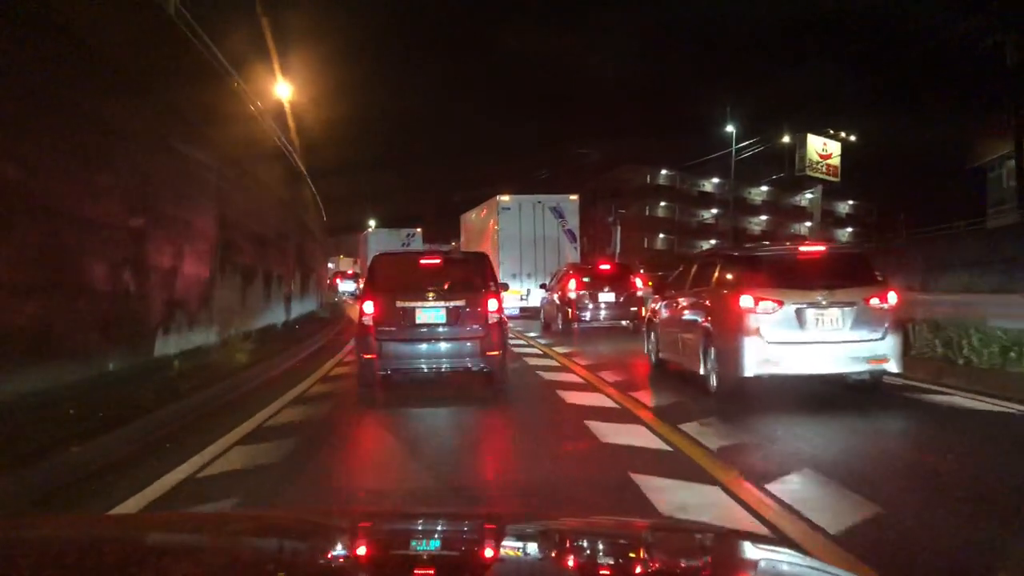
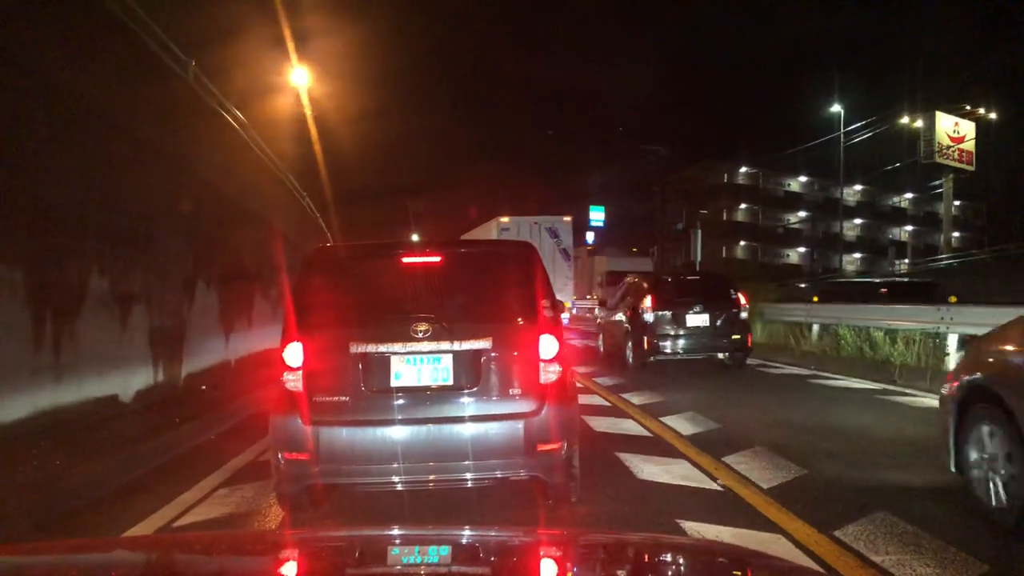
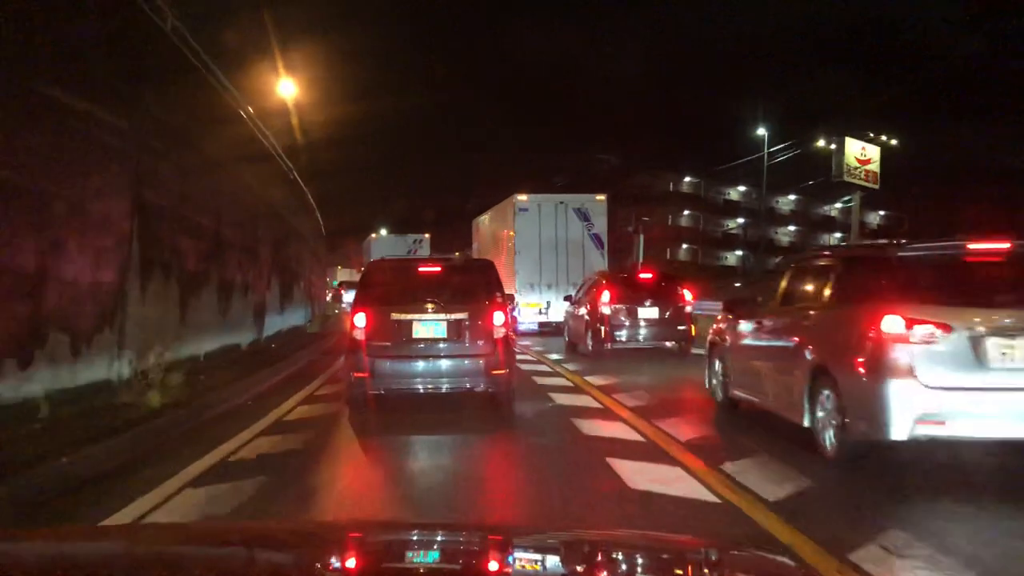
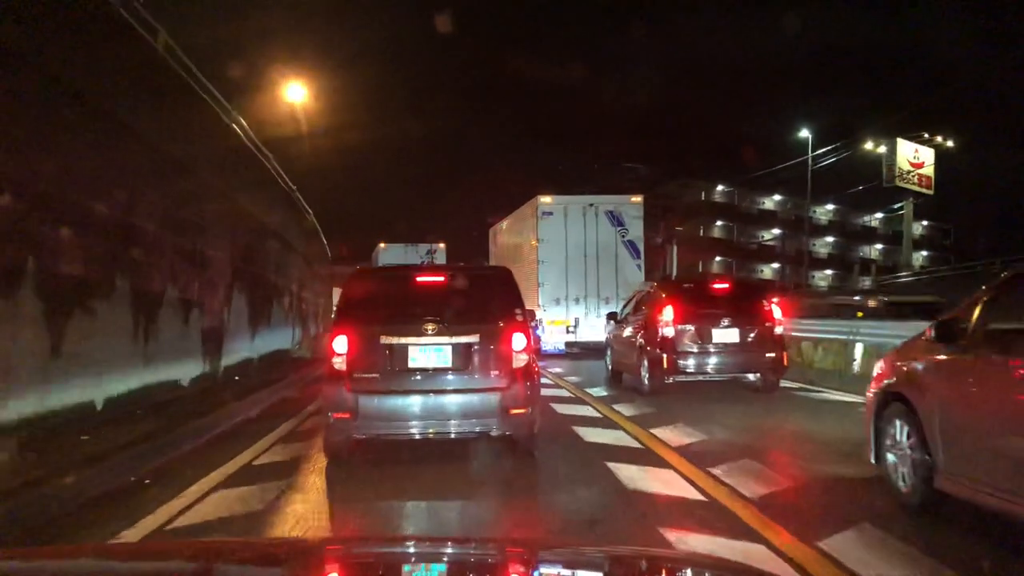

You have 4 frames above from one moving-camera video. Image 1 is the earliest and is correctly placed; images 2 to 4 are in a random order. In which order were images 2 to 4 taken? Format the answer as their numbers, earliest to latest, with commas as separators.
3, 4, 2
